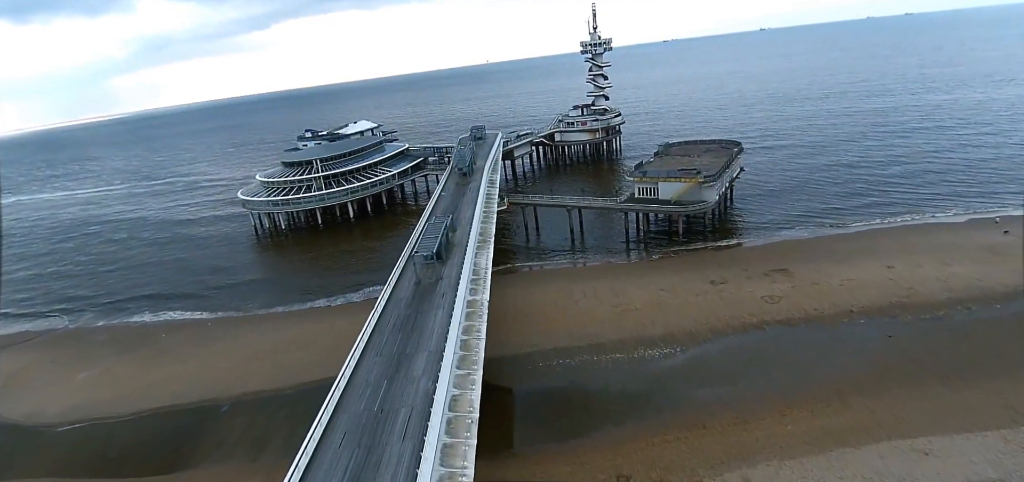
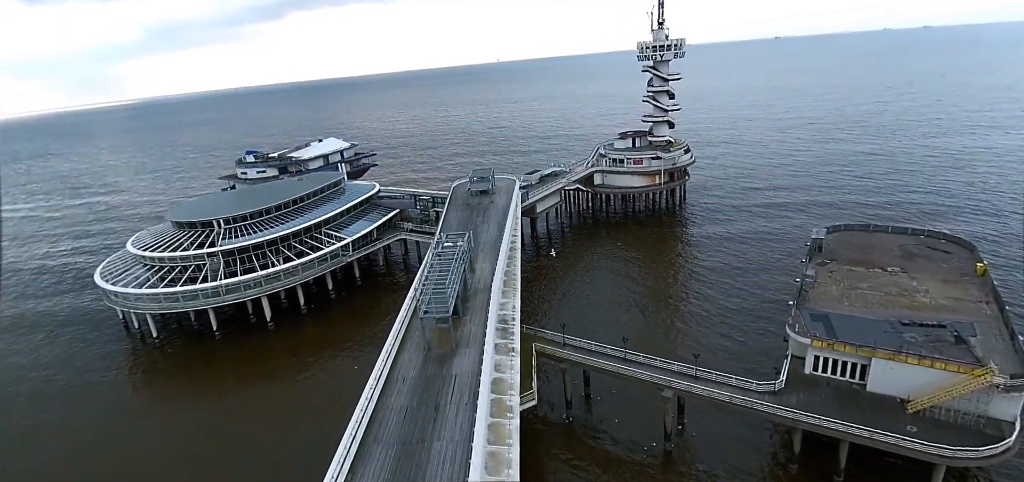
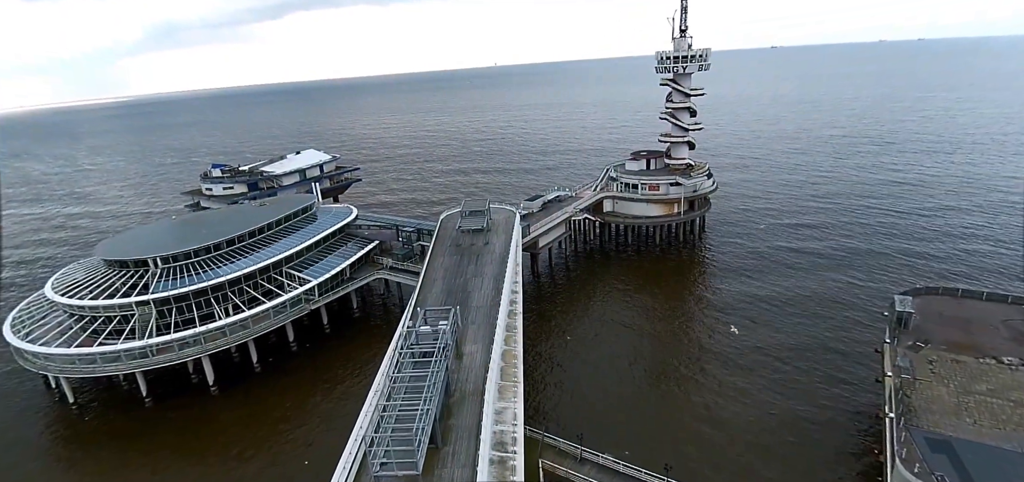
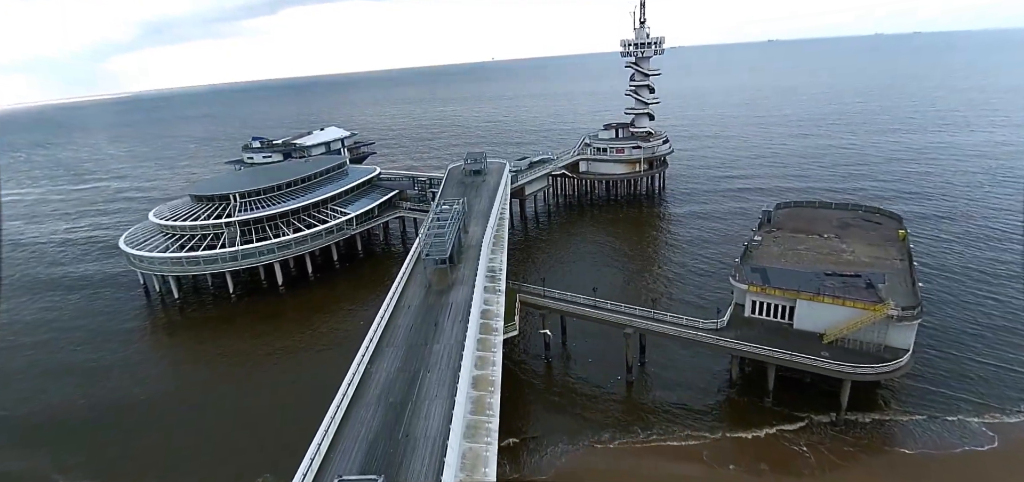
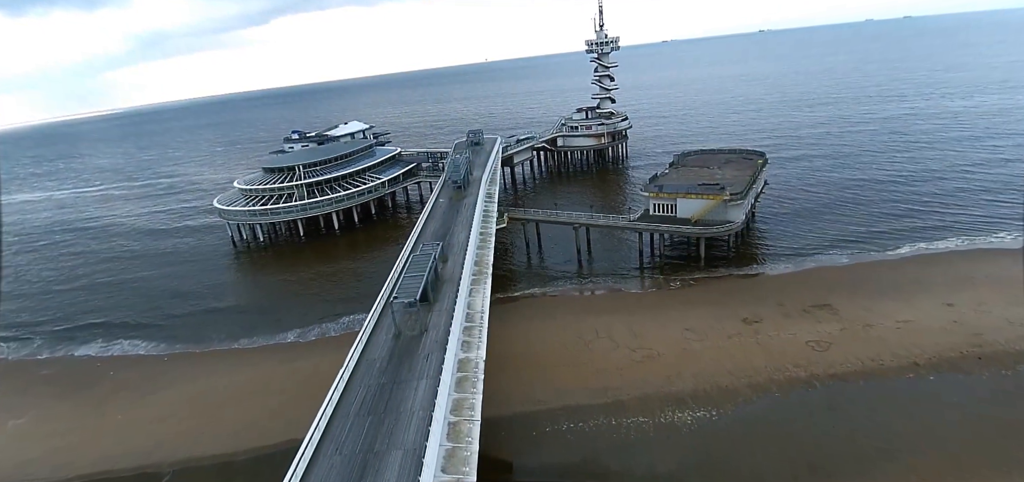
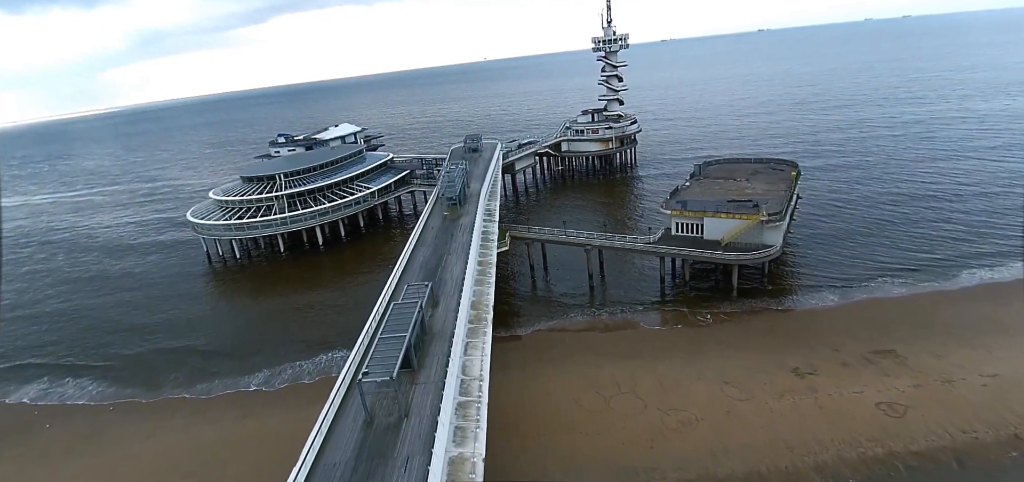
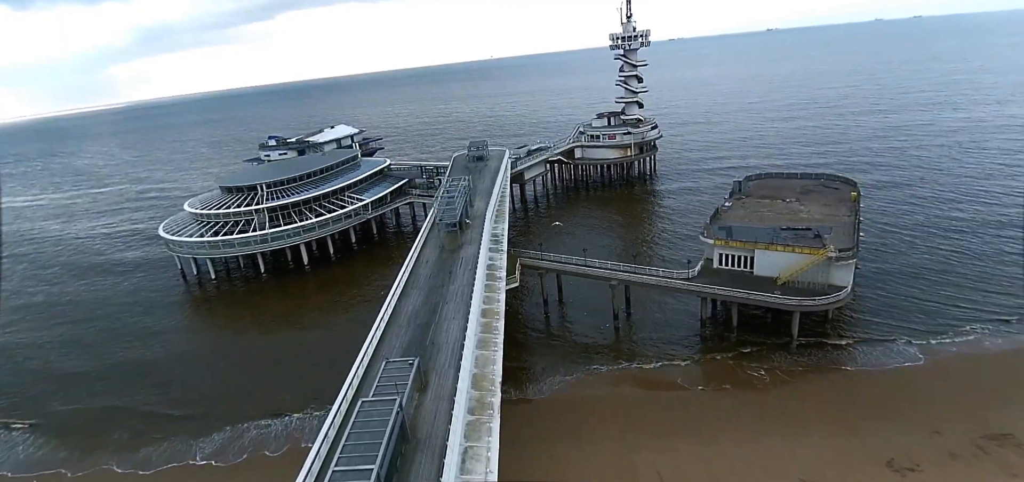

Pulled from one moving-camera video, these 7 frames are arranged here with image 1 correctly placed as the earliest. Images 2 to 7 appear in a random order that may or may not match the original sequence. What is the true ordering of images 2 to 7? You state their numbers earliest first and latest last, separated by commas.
5, 6, 7, 4, 2, 3
